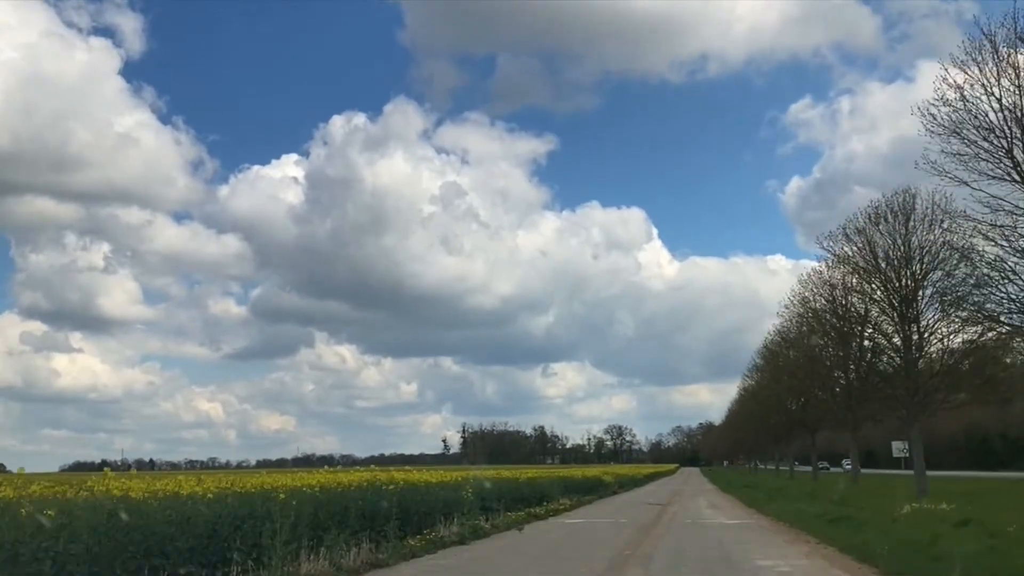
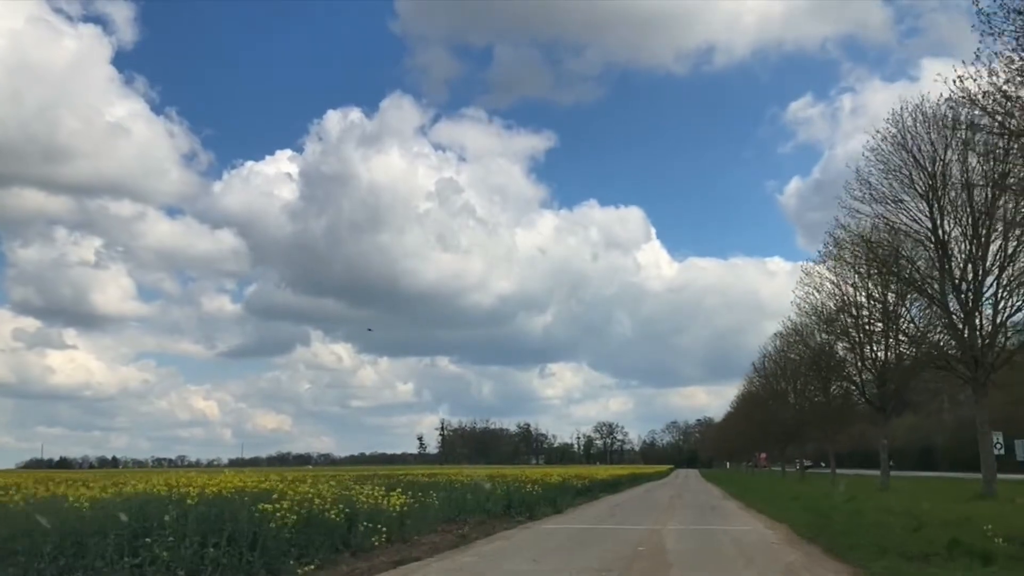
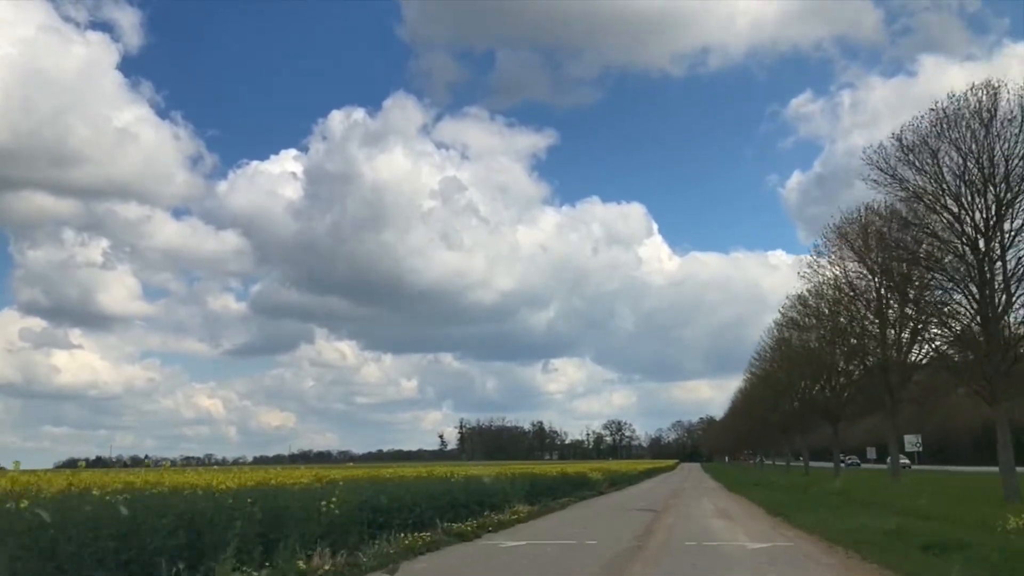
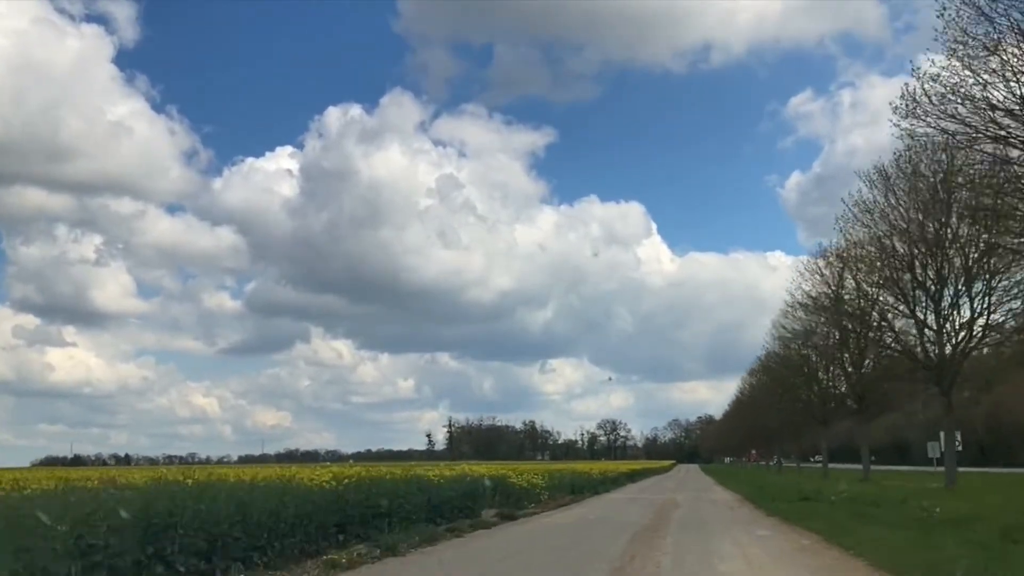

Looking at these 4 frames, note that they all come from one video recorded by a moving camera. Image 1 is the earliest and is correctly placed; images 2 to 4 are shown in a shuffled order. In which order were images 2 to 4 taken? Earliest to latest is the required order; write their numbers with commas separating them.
3, 4, 2
